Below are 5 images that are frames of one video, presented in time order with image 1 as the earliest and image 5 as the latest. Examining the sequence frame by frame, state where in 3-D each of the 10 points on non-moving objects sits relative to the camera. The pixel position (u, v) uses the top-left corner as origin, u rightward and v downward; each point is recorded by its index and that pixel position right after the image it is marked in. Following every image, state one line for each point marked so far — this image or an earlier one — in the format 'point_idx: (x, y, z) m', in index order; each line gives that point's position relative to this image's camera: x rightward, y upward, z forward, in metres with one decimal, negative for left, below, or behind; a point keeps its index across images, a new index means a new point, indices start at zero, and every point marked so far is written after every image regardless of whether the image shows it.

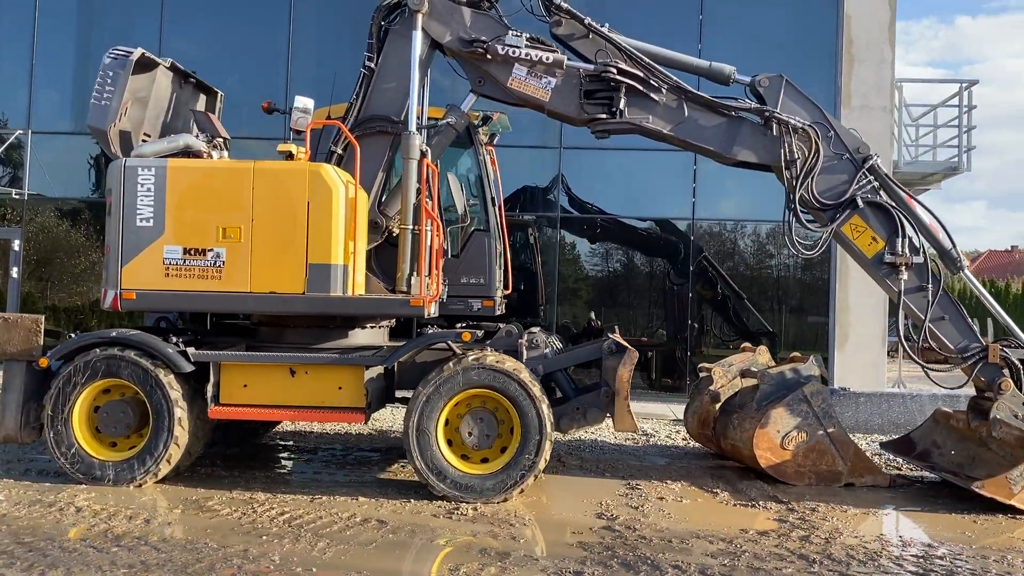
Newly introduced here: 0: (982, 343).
0: (+2.9, -0.3, +5.6) m
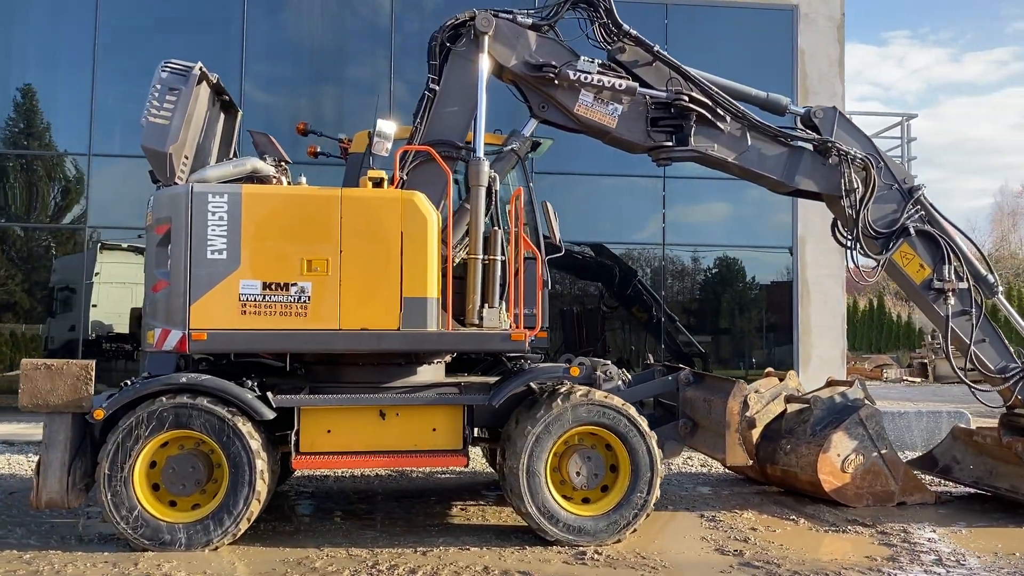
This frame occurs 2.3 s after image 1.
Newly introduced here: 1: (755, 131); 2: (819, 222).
0: (+3.4, -0.5, +5.9) m
1: (+1.5, +1.0, +5.7) m
2: (+3.8, +0.8, +11.1) m
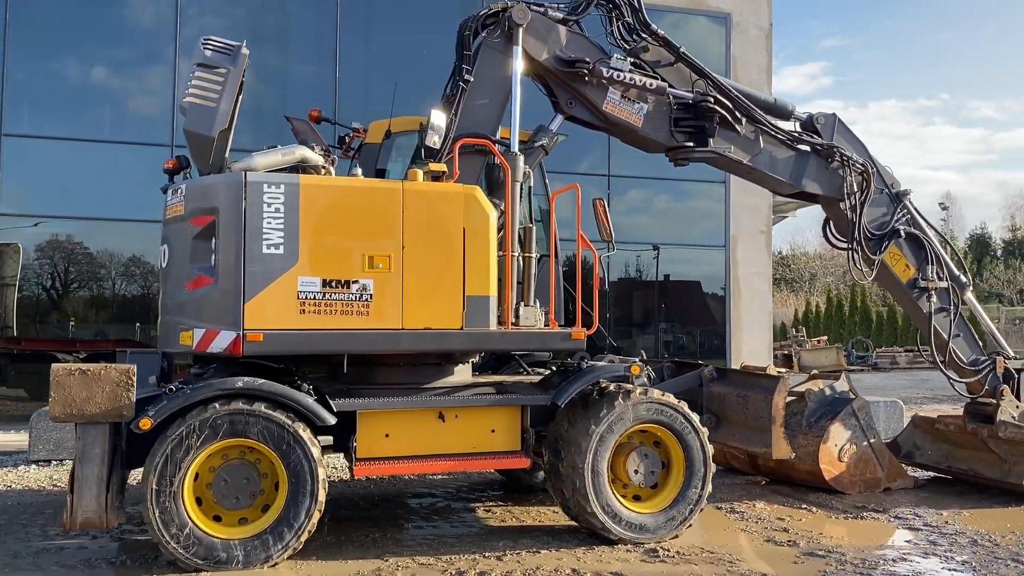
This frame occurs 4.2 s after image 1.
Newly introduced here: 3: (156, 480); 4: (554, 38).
0: (+3.4, -0.5, +6.4) m
1: (+1.7, +1.0, +5.8) m
2: (+3.0, +0.8, +11.6) m
3: (-1.6, -0.9, +4.0) m
4: (+0.3, +1.5, +5.4) m
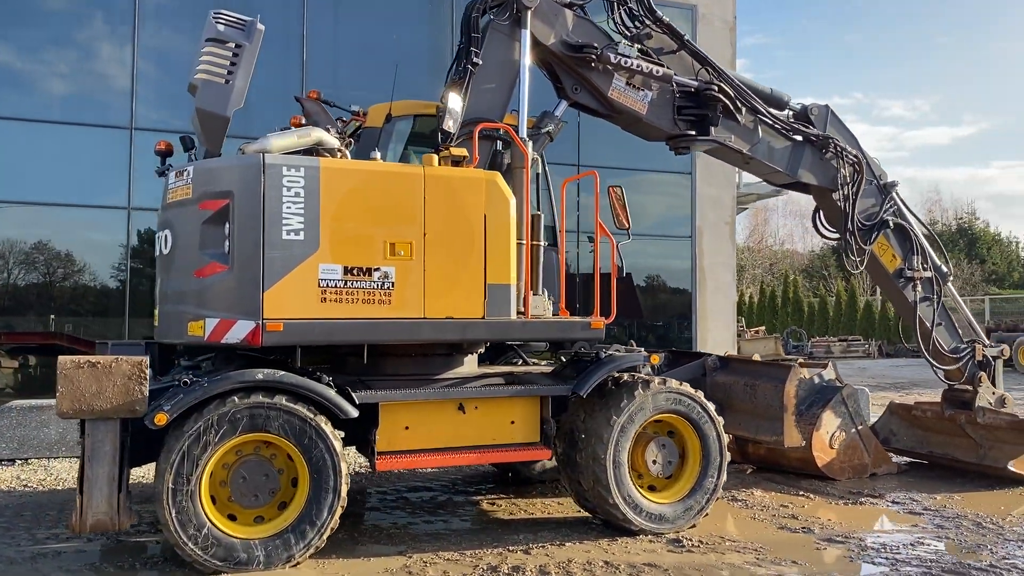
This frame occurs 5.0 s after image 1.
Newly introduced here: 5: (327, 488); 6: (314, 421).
0: (+3.4, -0.4, +6.6) m
1: (+1.7, +1.1, +5.9) m
2: (+2.5, +1.0, +11.7) m
3: (-1.5, -0.8, +3.8) m
4: (+0.3, +1.6, +5.3) m
5: (-0.8, -0.9, +4.0) m
6: (-0.9, -0.6, +4.0) m
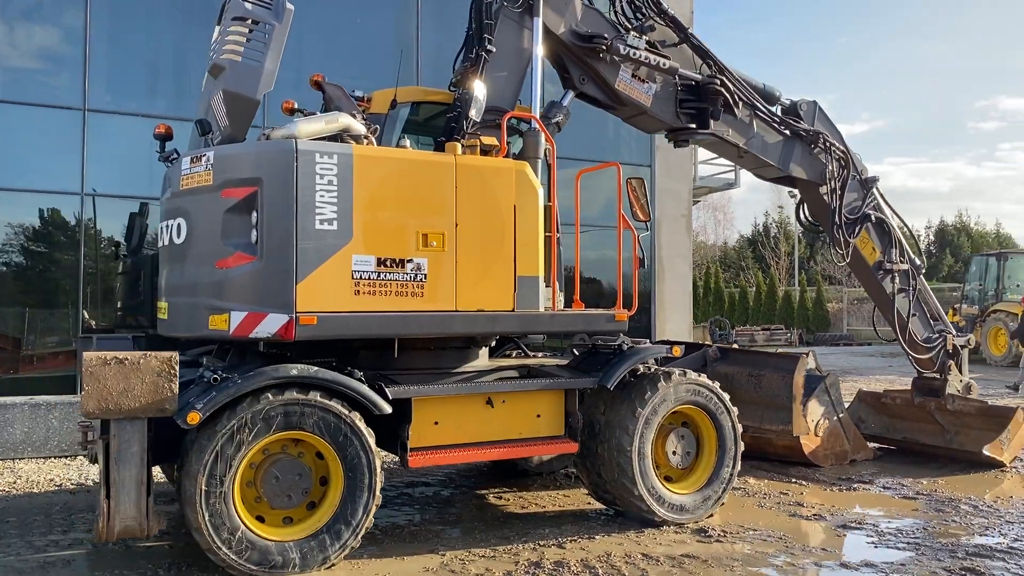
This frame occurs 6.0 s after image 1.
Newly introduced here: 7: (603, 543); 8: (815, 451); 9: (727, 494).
0: (+3.3, -0.4, +6.9) m
1: (+1.7, +1.1, +6.0) m
2: (+1.9, +1.1, +11.9) m
3: (-1.2, -0.8, +3.6) m
4: (+0.3, +1.6, +5.3) m
5: (-0.7, -0.9, +3.9) m
6: (-0.7, -0.6, +3.9) m
7: (+0.4, -1.2, +4.2) m
8: (+2.1, -1.2, +6.3) m
9: (+1.2, -1.1, +4.8) m
